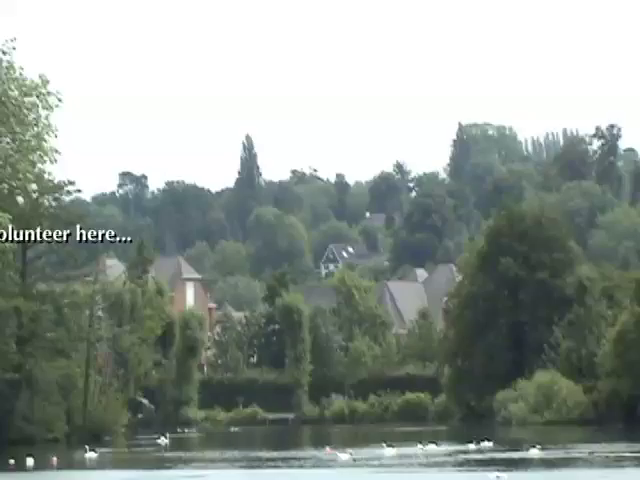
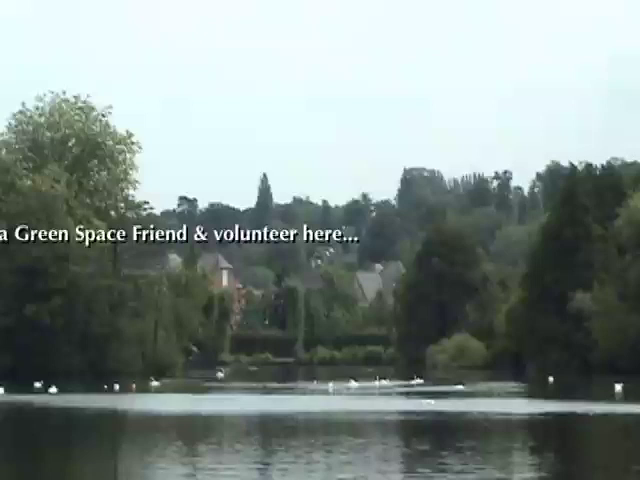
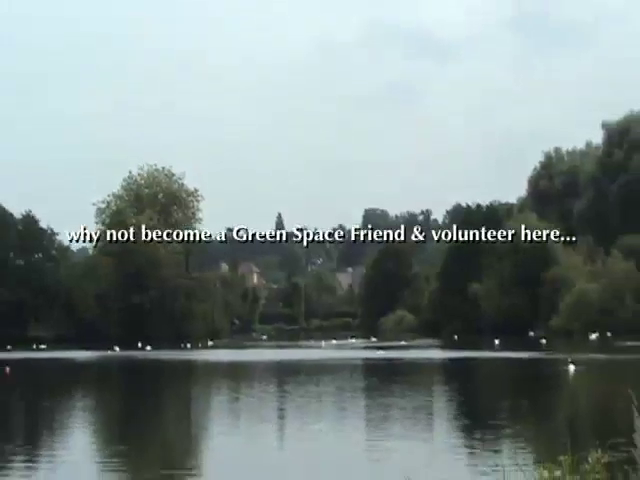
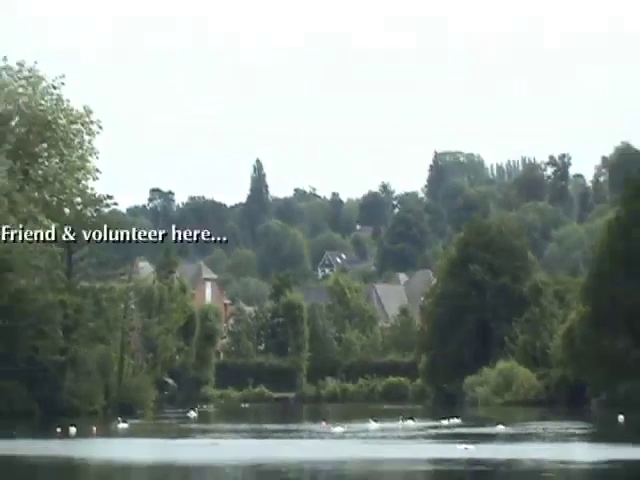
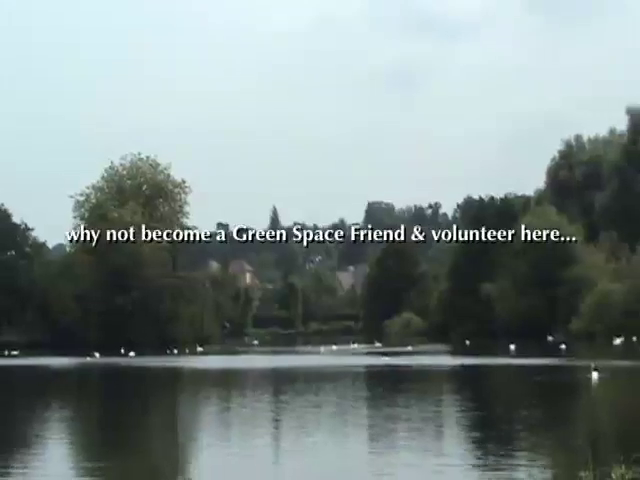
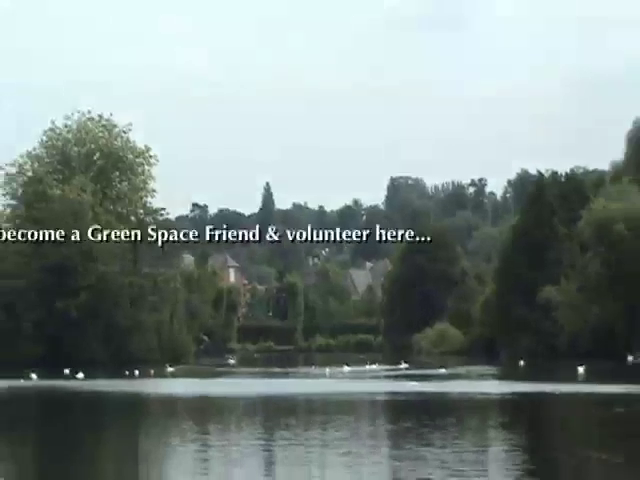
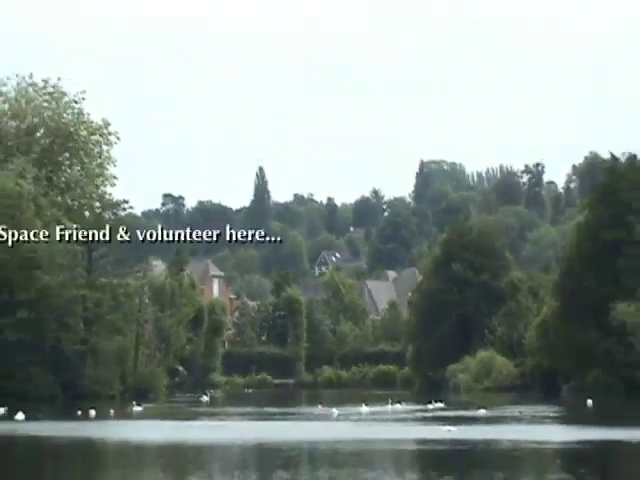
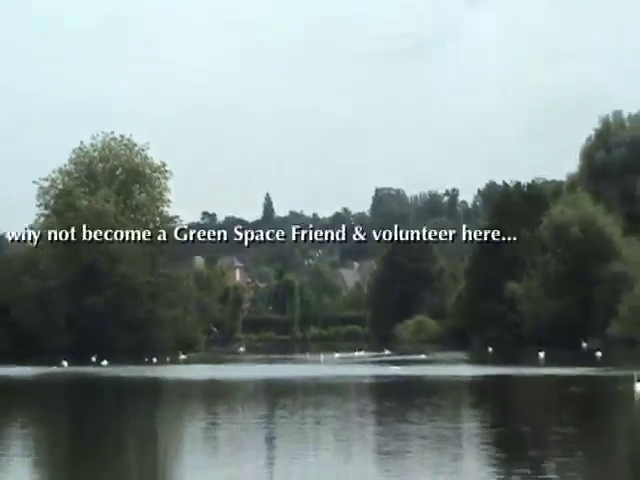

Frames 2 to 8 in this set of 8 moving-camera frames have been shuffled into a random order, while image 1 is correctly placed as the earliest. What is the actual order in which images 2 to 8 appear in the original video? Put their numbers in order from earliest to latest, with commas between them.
4, 7, 2, 6, 8, 5, 3
